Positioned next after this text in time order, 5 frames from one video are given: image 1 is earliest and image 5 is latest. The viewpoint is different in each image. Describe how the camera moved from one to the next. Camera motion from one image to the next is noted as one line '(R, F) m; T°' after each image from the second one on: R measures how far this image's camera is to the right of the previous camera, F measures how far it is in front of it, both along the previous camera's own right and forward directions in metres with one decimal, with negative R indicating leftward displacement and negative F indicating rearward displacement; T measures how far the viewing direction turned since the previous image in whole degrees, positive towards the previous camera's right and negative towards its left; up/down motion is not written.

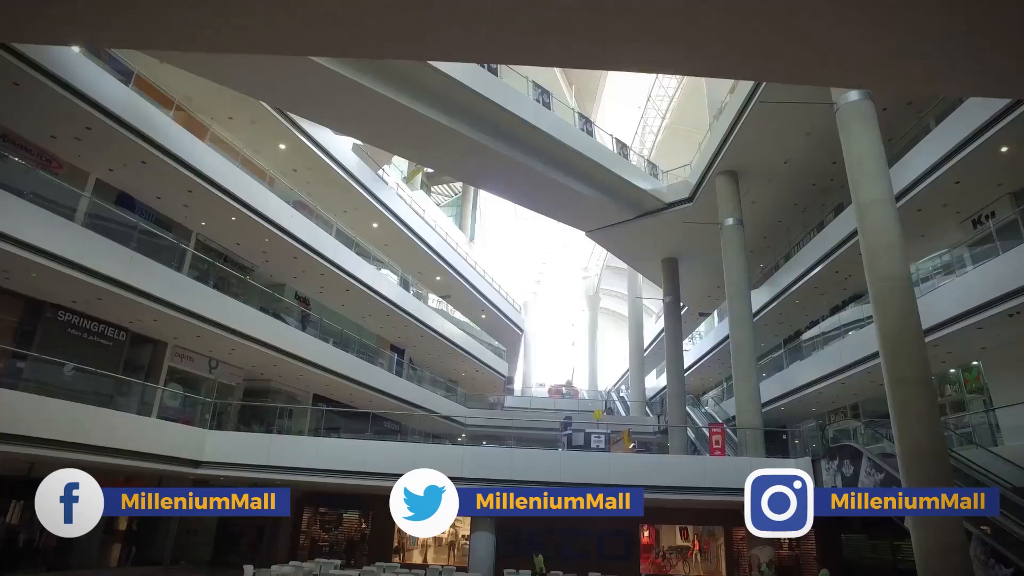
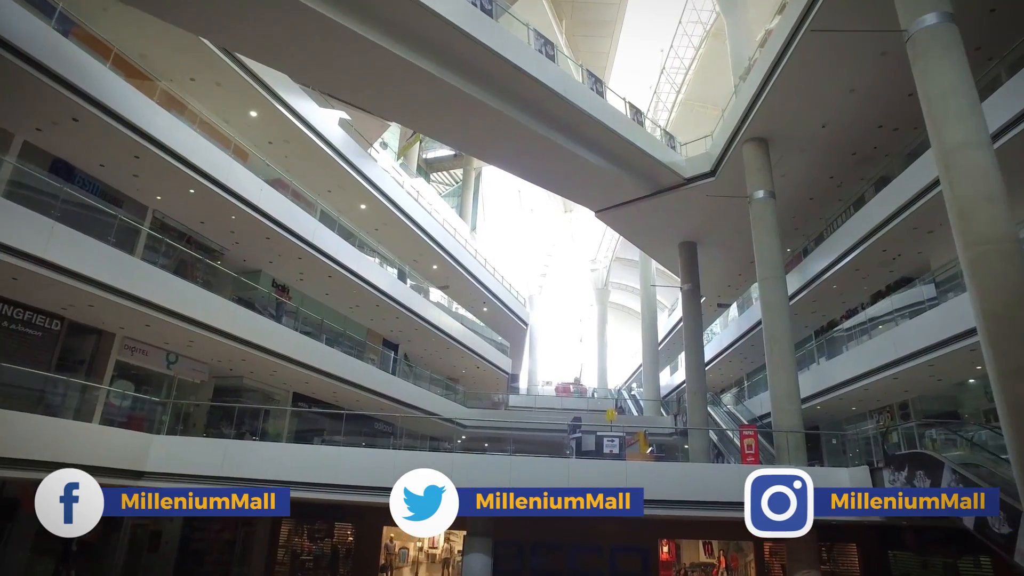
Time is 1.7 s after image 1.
(+0.2, +1.9) m; -1°
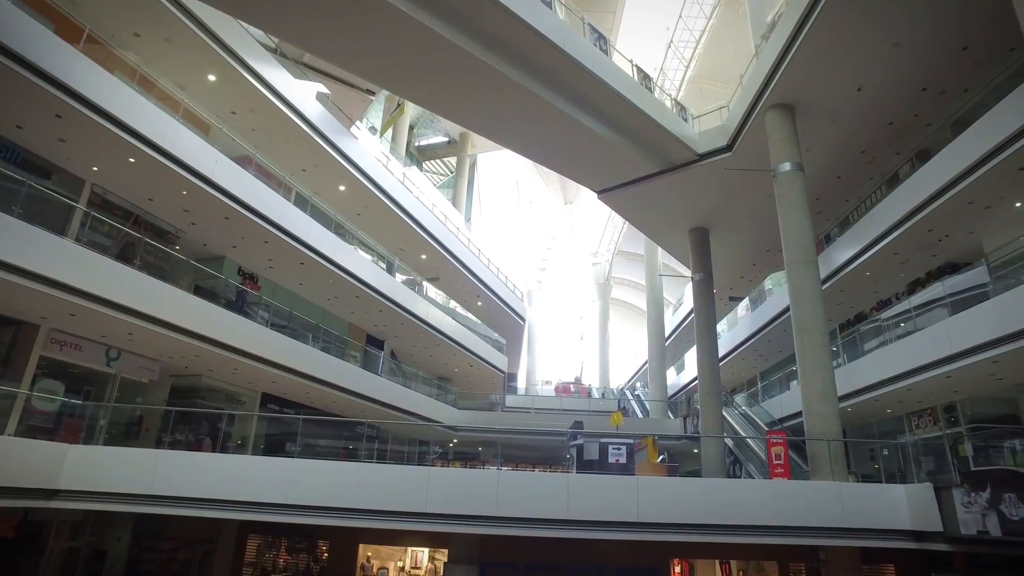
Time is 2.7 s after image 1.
(+0.2, +1.7) m; 0°
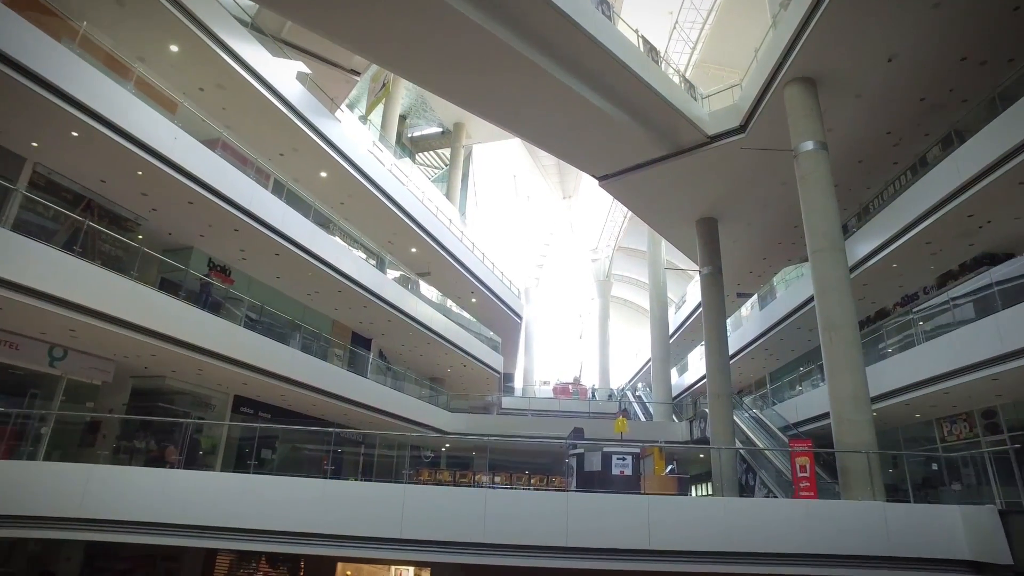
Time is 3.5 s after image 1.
(+0.1, +1.2) m; 0°
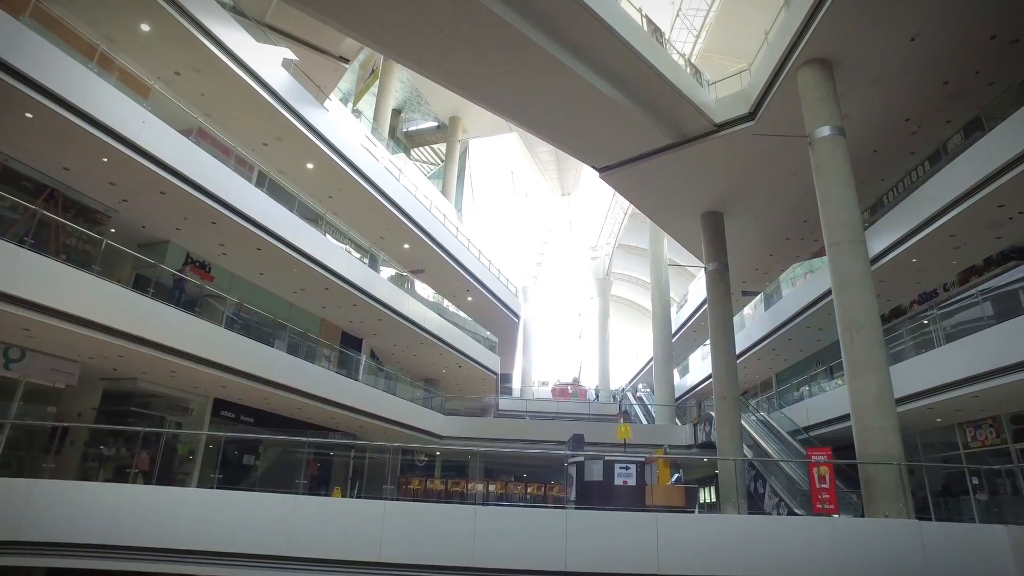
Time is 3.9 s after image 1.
(+0.1, +0.8) m; 0°
